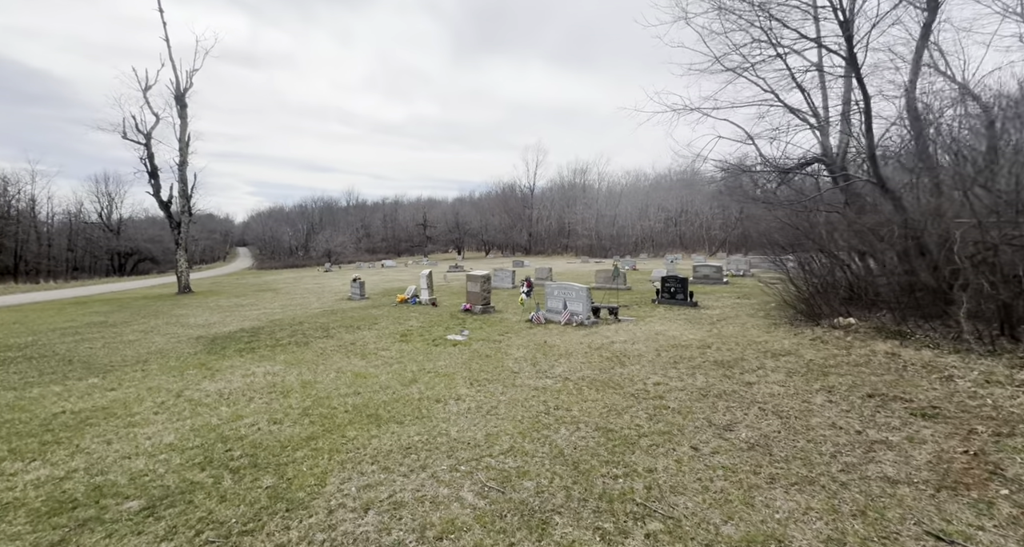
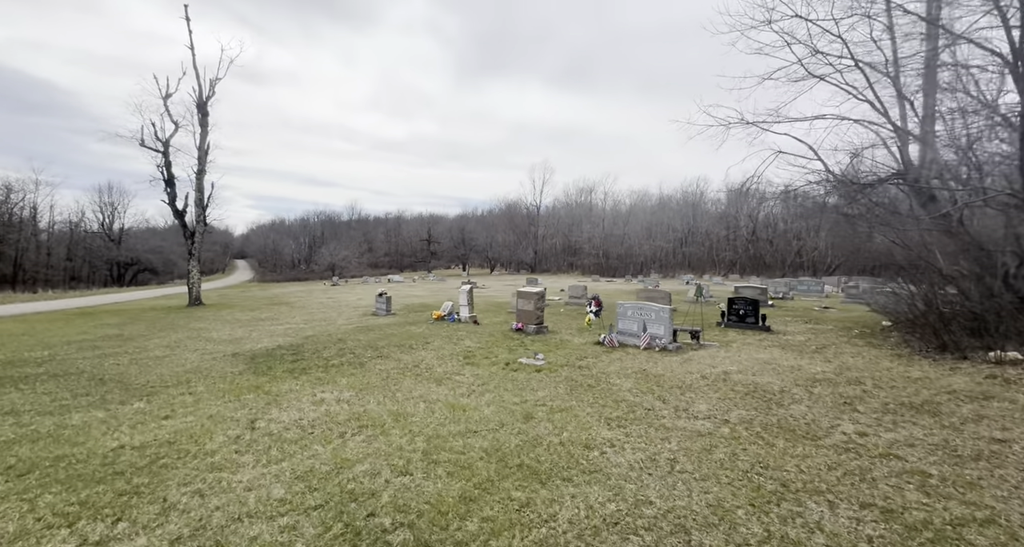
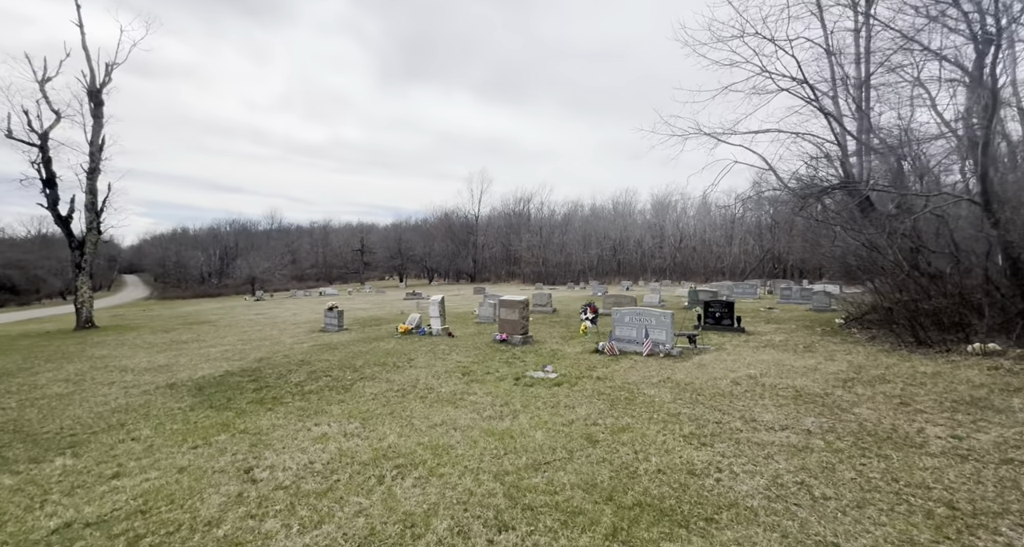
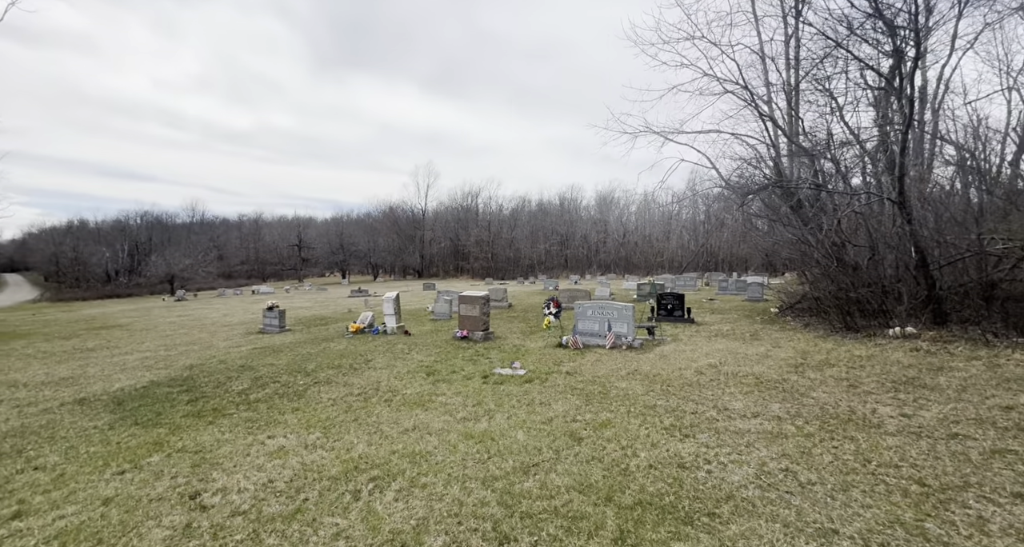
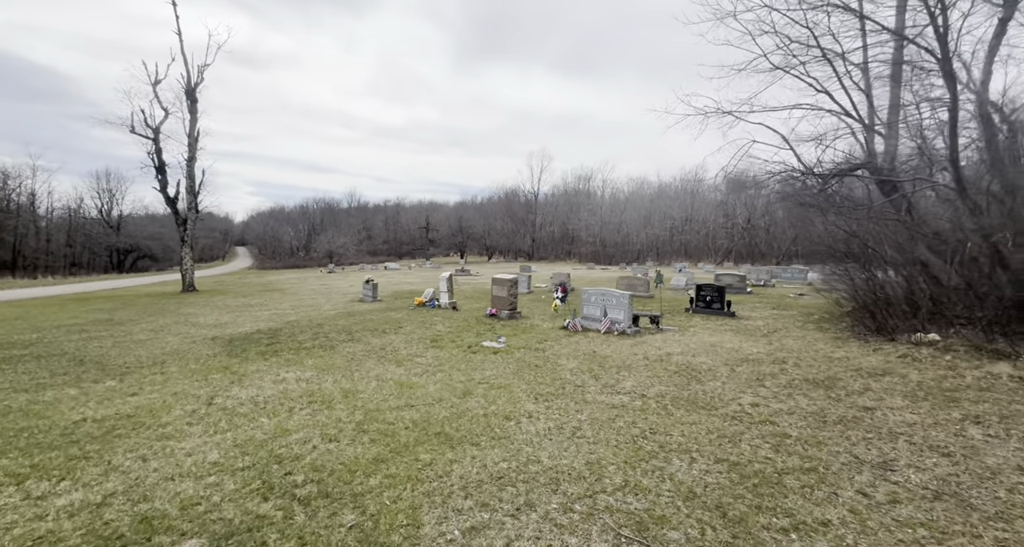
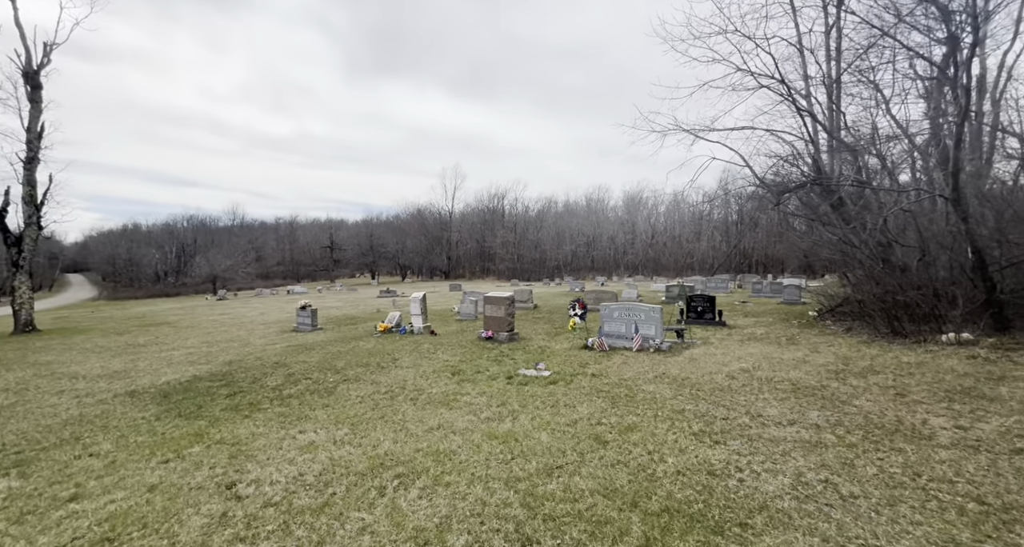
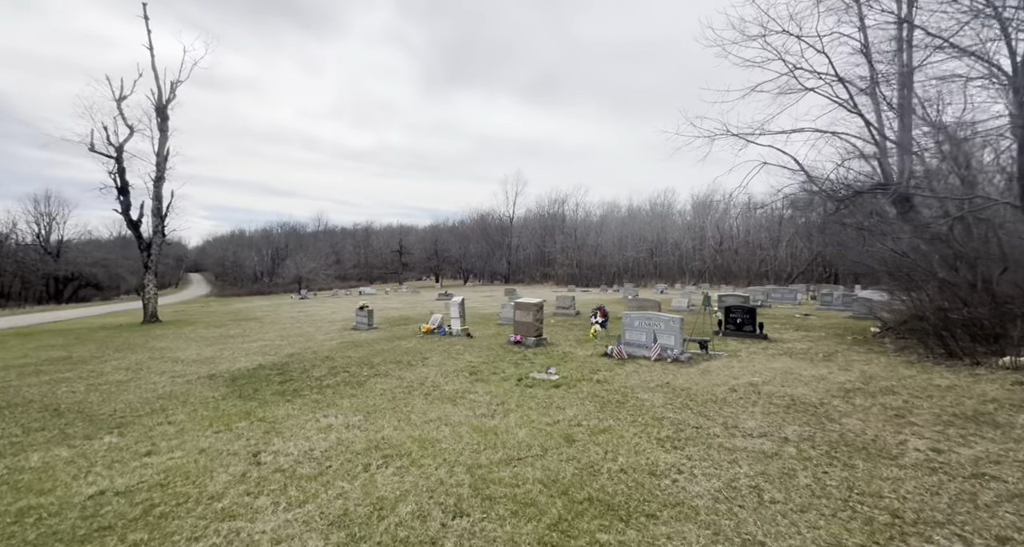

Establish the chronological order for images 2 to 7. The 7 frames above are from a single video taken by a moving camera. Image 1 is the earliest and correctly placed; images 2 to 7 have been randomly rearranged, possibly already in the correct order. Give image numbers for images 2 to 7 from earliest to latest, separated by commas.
5, 2, 7, 3, 6, 4
